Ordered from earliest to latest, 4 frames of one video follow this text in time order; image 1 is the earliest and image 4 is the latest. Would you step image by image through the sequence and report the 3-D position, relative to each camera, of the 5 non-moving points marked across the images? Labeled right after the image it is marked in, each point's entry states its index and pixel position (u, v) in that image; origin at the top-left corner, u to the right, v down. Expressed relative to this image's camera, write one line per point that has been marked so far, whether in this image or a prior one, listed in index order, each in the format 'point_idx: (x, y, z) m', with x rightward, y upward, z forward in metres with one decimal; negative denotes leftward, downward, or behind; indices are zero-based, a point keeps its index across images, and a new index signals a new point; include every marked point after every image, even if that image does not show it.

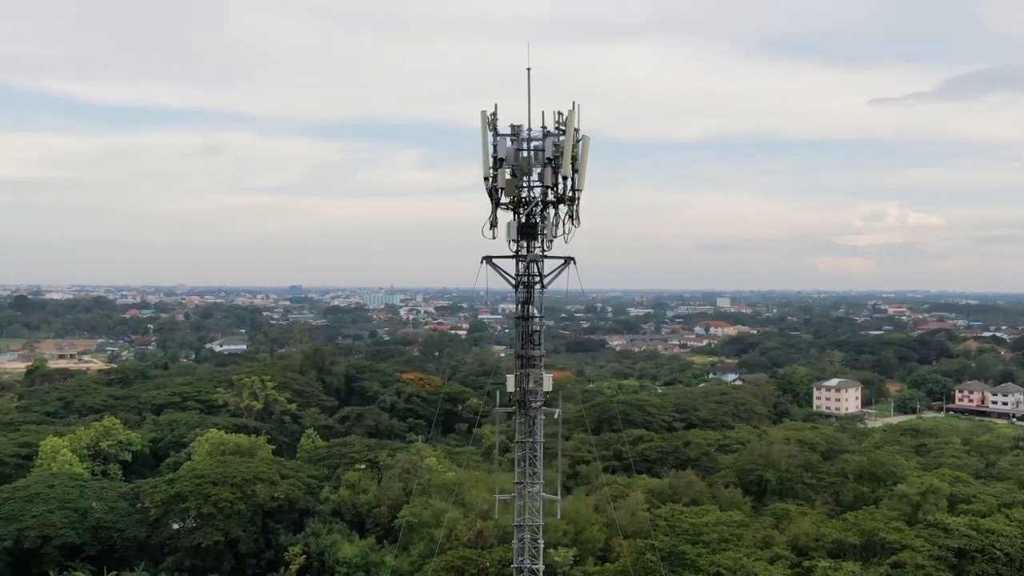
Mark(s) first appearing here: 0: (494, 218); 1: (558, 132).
0: (-0.2, +0.7, +11.5) m
1: (+0.5, +1.5, +11.1) m
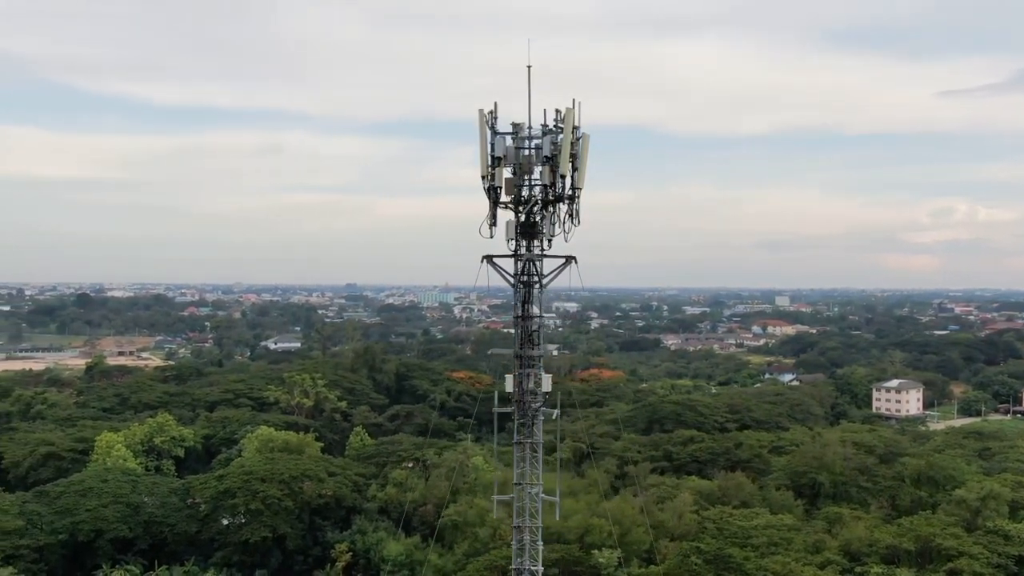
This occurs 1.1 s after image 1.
0: (-0.2, +0.7, +11.3) m
1: (+0.4, +1.5, +10.9) m
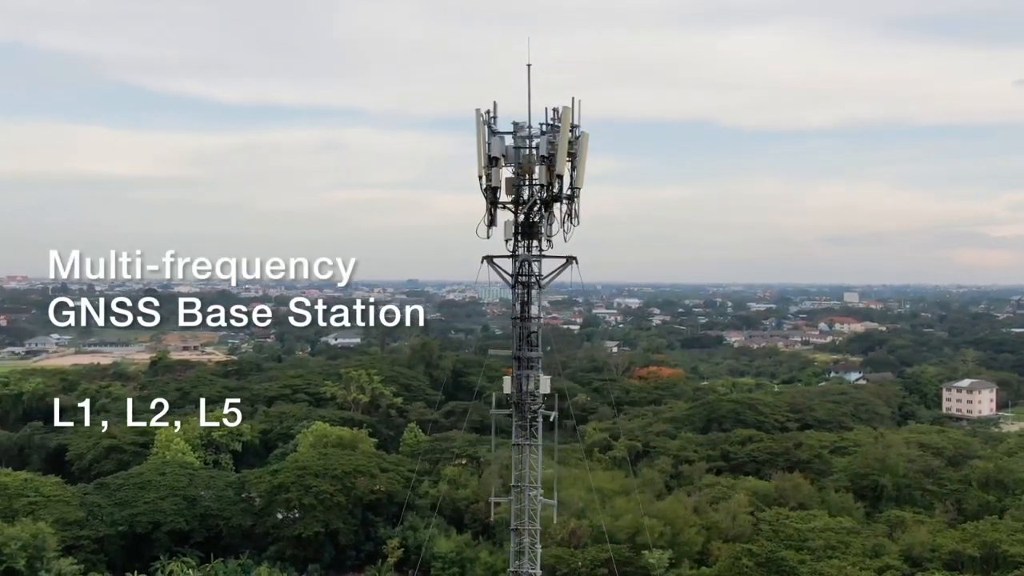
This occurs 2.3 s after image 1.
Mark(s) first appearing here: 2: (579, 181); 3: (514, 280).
0: (-0.2, +0.7, +11.0) m
1: (+0.4, +1.5, +10.6) m
2: (+0.6, +1.0, +10.6) m
3: (0.0, +0.1, +10.8) m
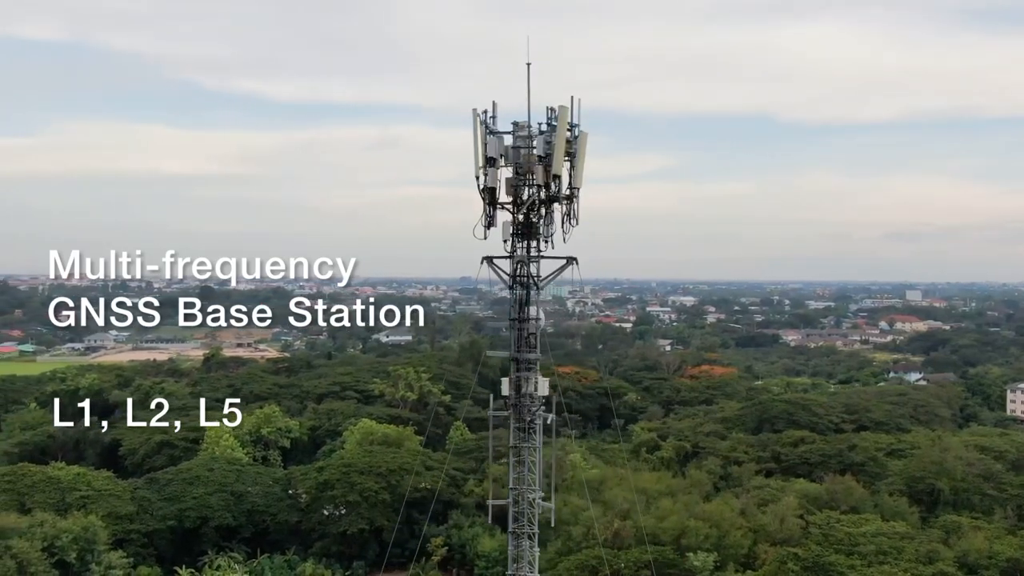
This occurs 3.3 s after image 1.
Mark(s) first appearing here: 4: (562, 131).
0: (-0.2, +0.7, +10.8) m
1: (+0.4, +1.5, +10.3) m
2: (+0.6, +1.0, +10.3) m
3: (0.0, +0.1, +10.6) m
4: (+0.4, +1.4, +10.0) m
